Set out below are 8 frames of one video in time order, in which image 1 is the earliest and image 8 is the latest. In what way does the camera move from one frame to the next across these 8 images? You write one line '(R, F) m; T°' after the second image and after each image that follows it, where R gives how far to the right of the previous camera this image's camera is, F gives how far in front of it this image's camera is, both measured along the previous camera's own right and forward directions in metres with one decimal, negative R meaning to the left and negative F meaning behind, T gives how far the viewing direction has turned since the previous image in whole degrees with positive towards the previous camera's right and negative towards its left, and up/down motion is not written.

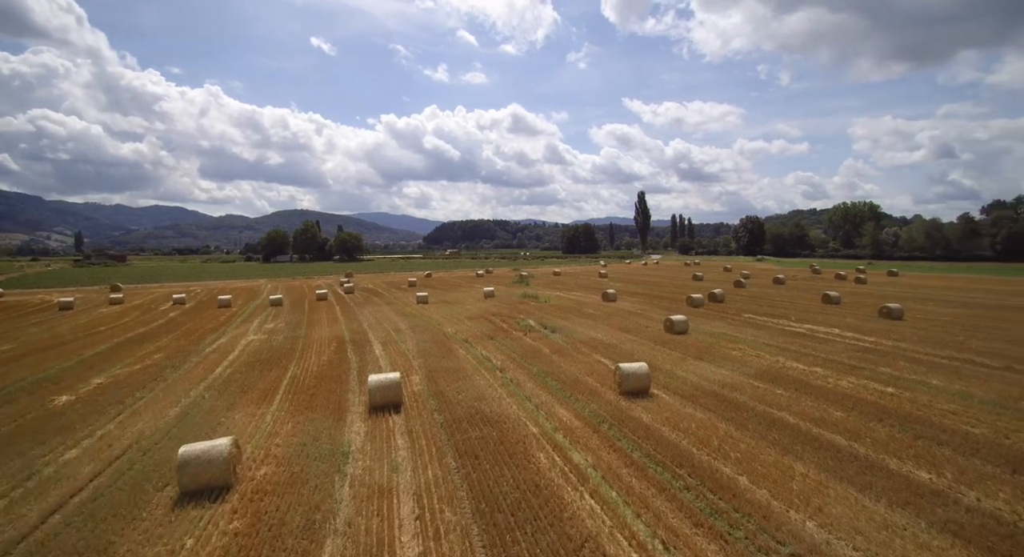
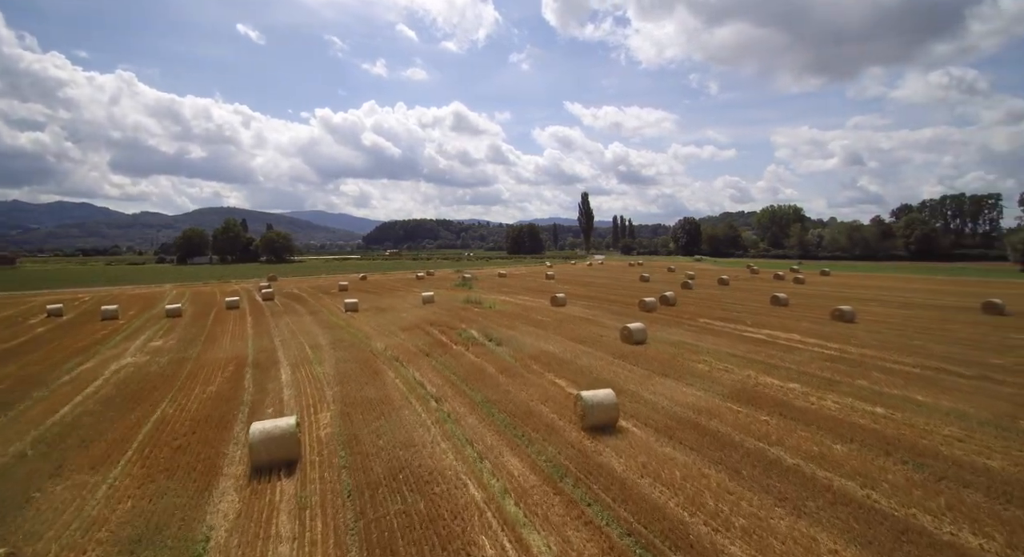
(+0.1, +2.1) m; +6°
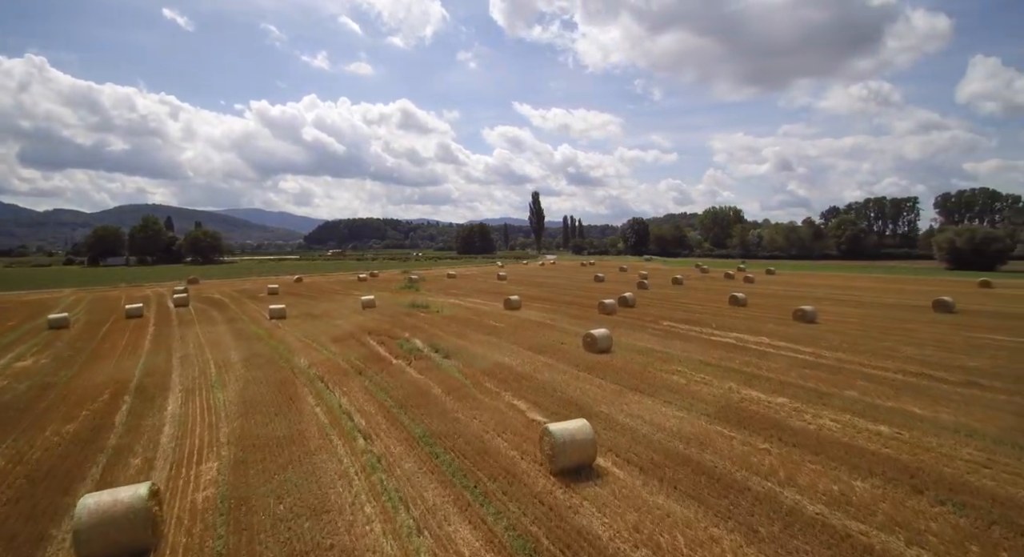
(0.0, +1.9) m; +6°
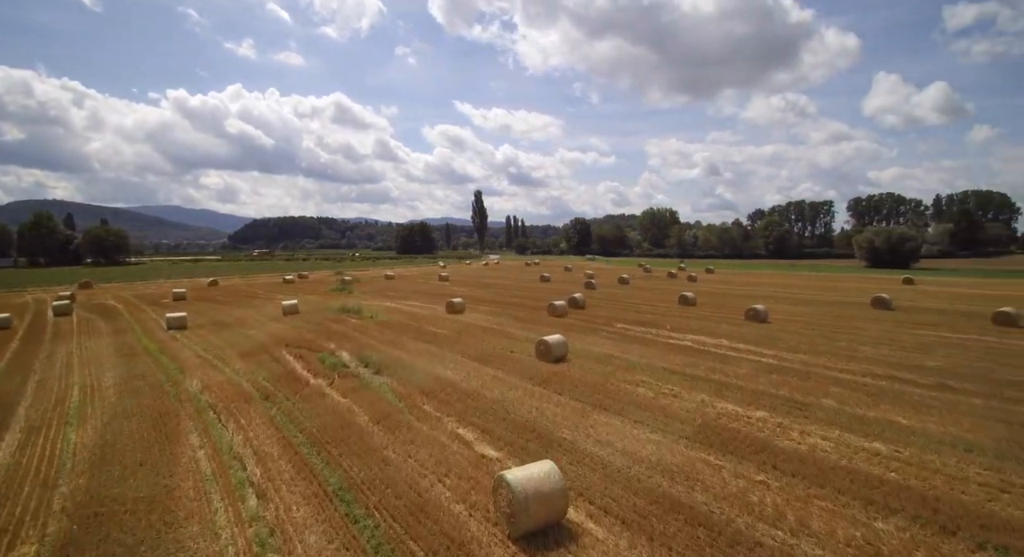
(0.0, +1.7) m; +6°
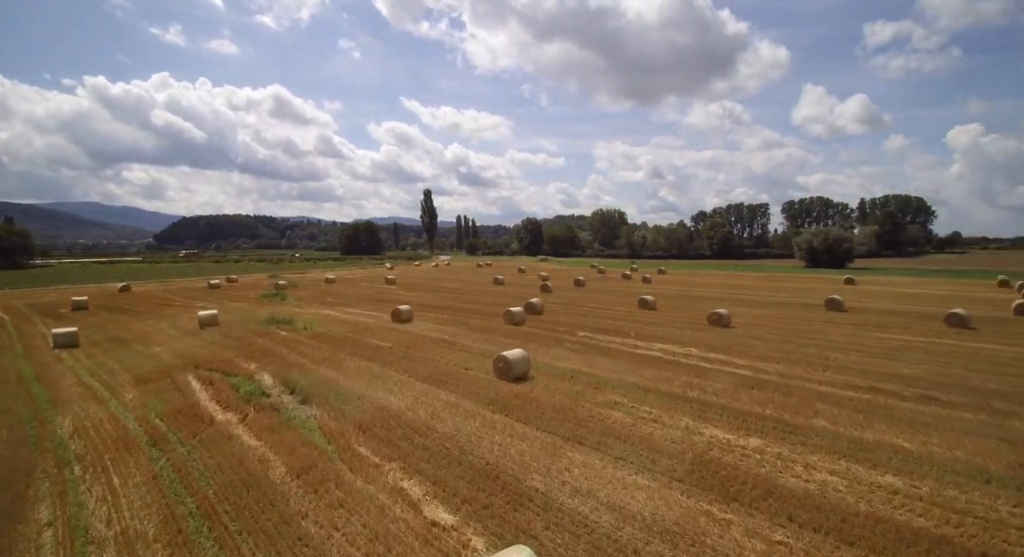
(-0.1, +1.5) m; +6°
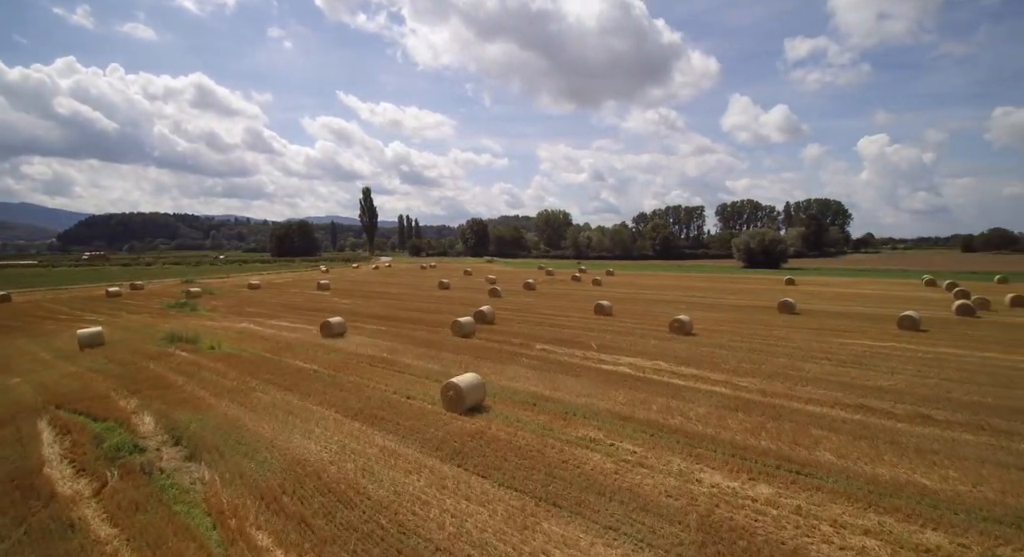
(-0.1, +1.8) m; +6°
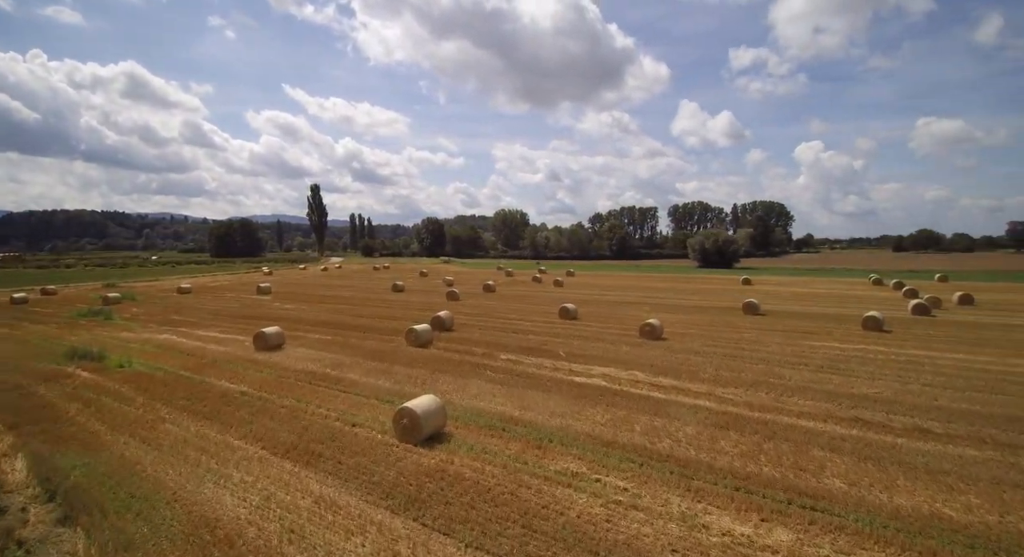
(-0.1, +1.3) m; +5°
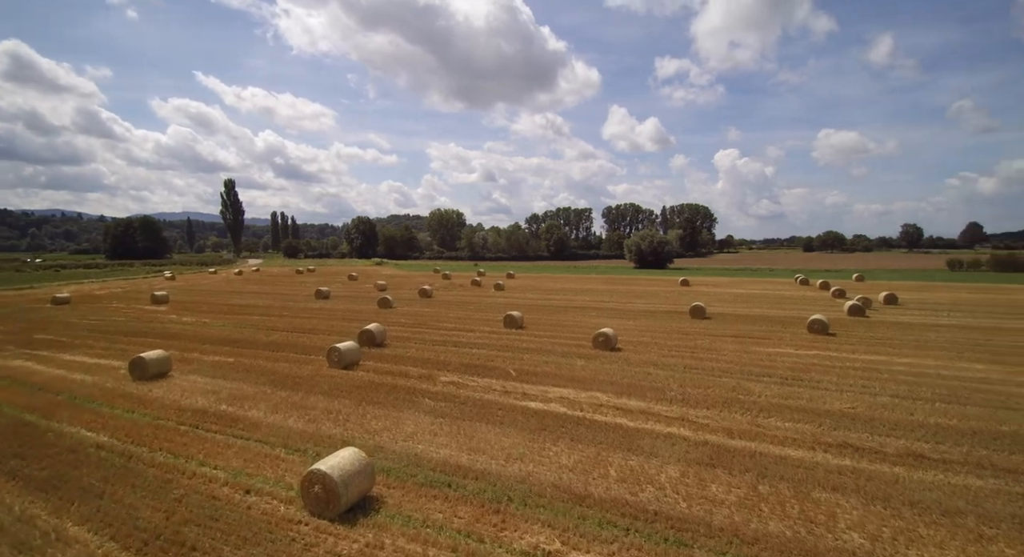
(-0.1, +1.7) m; +7°
